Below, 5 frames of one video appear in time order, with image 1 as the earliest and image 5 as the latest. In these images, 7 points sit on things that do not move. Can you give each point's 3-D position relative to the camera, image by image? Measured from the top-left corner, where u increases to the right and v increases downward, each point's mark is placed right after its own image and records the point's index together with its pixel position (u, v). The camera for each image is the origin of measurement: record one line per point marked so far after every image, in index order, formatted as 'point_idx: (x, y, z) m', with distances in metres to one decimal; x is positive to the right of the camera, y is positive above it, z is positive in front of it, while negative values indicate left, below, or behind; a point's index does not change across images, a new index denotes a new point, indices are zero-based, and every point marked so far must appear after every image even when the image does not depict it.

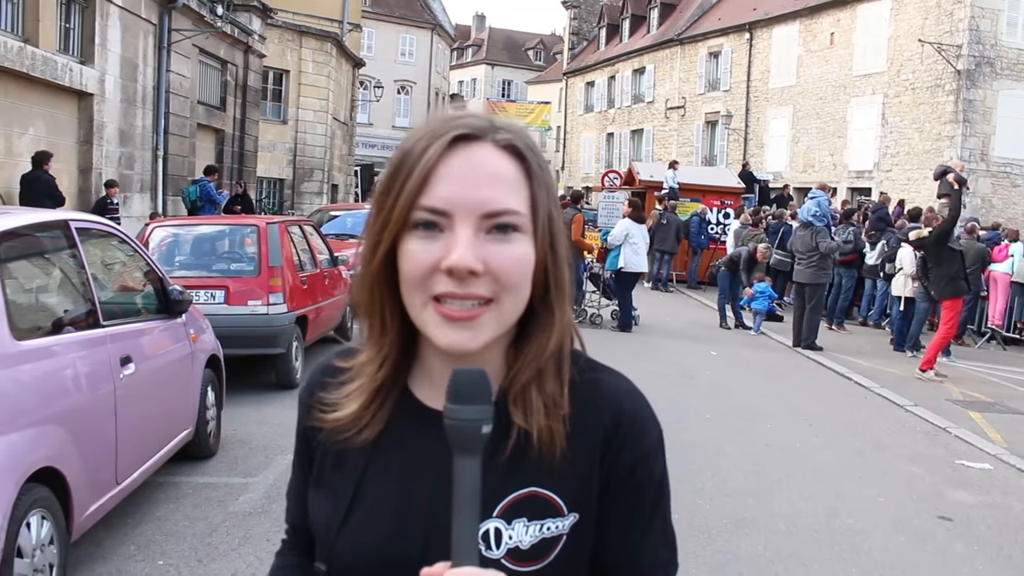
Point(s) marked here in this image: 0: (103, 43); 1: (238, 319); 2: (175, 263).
0: (-5.7, +3.4, +15.1) m
1: (-2.1, -0.2, +8.4) m
2: (-2.7, +0.2, +8.7) m
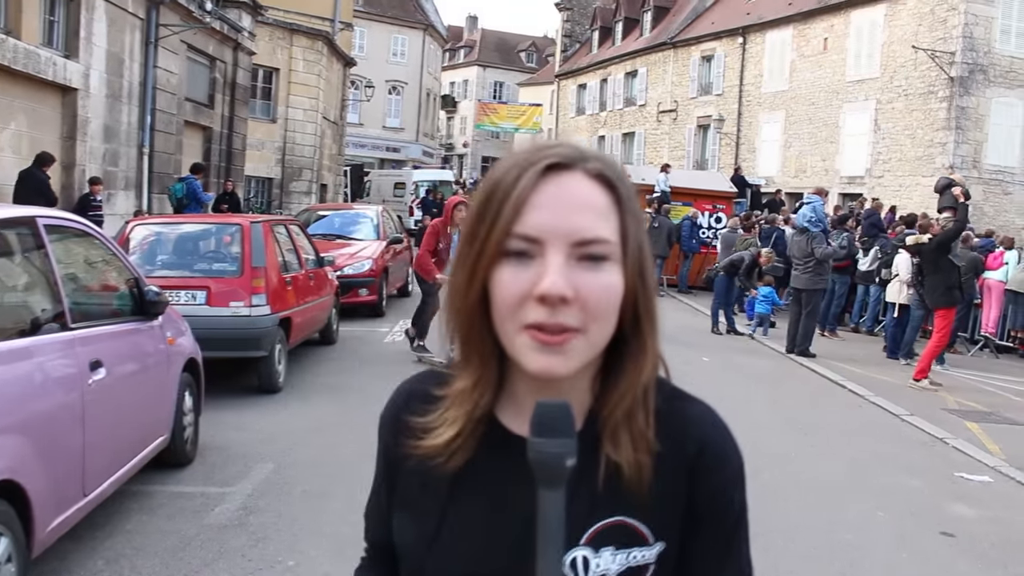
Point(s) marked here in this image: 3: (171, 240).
0: (-5.8, +3.4, +14.9) m
1: (-2.2, -0.2, +8.1) m
2: (-2.8, +0.2, +8.5) m
3: (-2.7, +0.4, +8.7) m
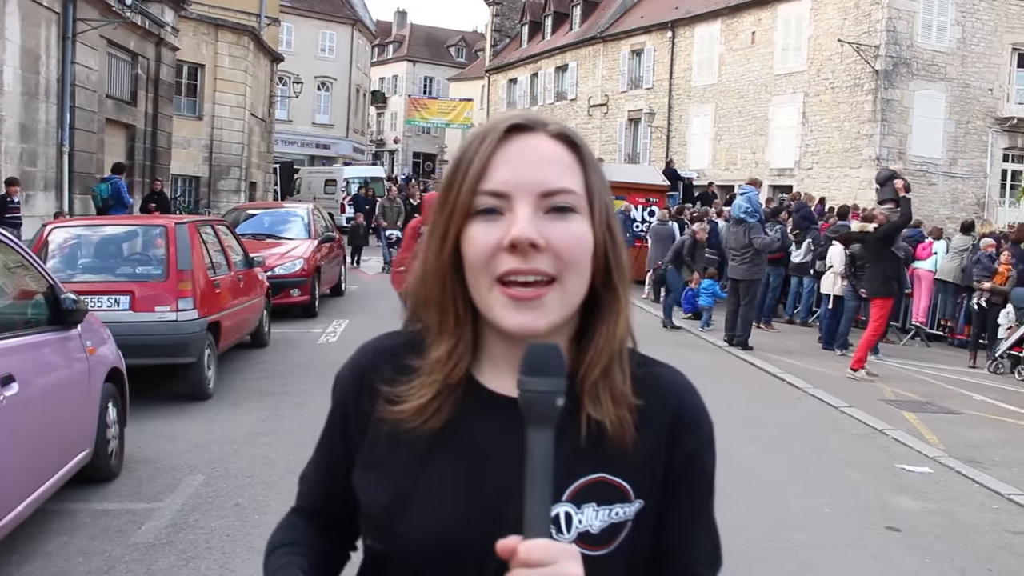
0: (-6.7, +3.3, +14.3) m
1: (-2.6, -0.3, +7.8) m
2: (-3.2, +0.2, +8.1) m
3: (-3.2, +0.3, +8.3) m
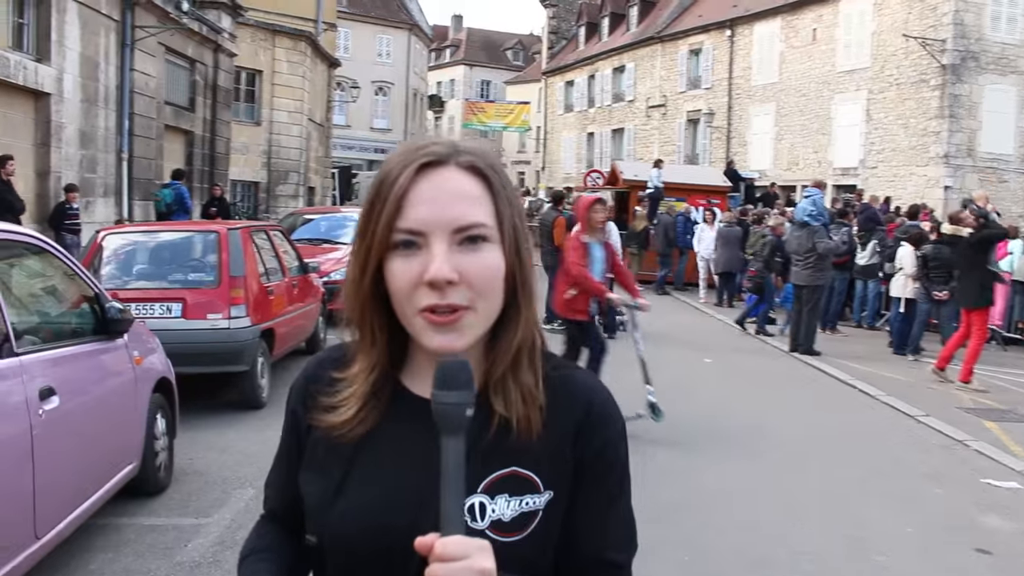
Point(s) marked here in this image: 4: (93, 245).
0: (-5.9, +3.2, +14.4) m
1: (-2.2, -0.3, +7.7) m
2: (-2.8, +0.1, +8.0) m
3: (-2.8, +0.3, +8.2) m
4: (-3.2, +0.3, +8.3) m
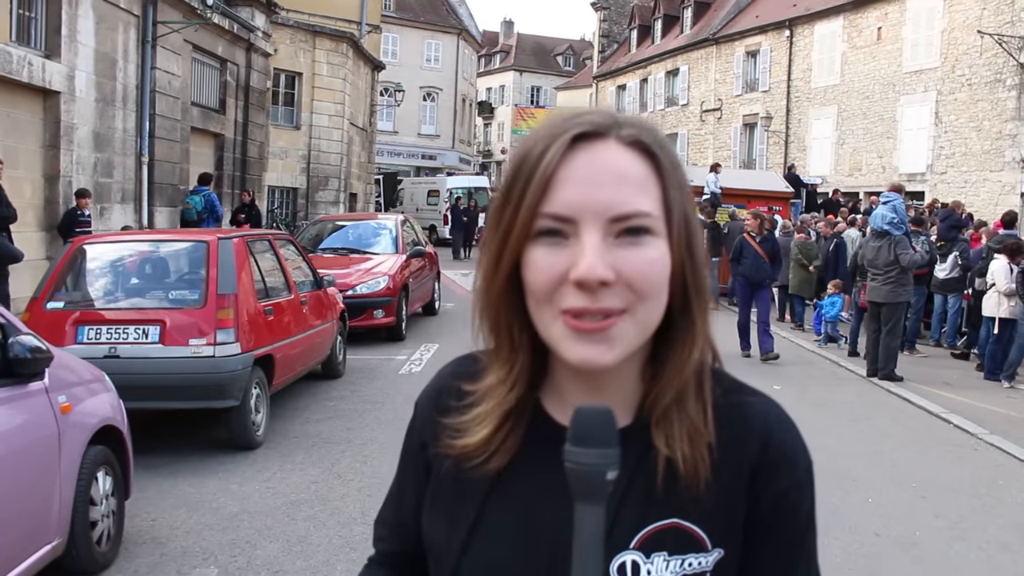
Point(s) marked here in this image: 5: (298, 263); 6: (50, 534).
0: (-5.4, +3.1, +13.4) m
1: (-2.0, -0.4, +6.5) m
2: (-2.6, 0.0, +6.9) m
3: (-2.5, +0.2, +7.1) m
4: (-2.9, +0.2, +7.2) m
5: (-1.7, +0.2, +8.8) m
6: (-1.8, -0.9, +4.2) m
